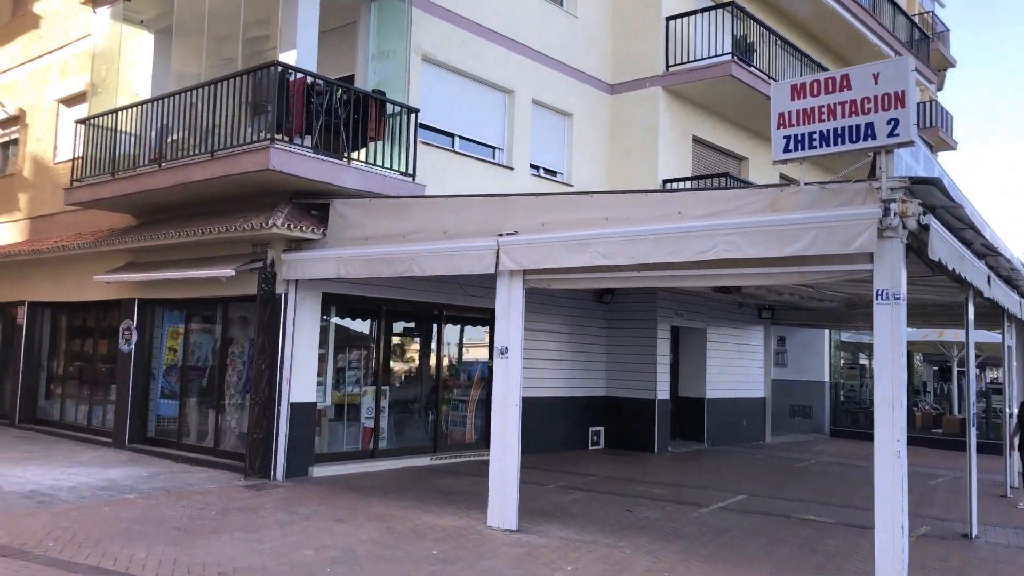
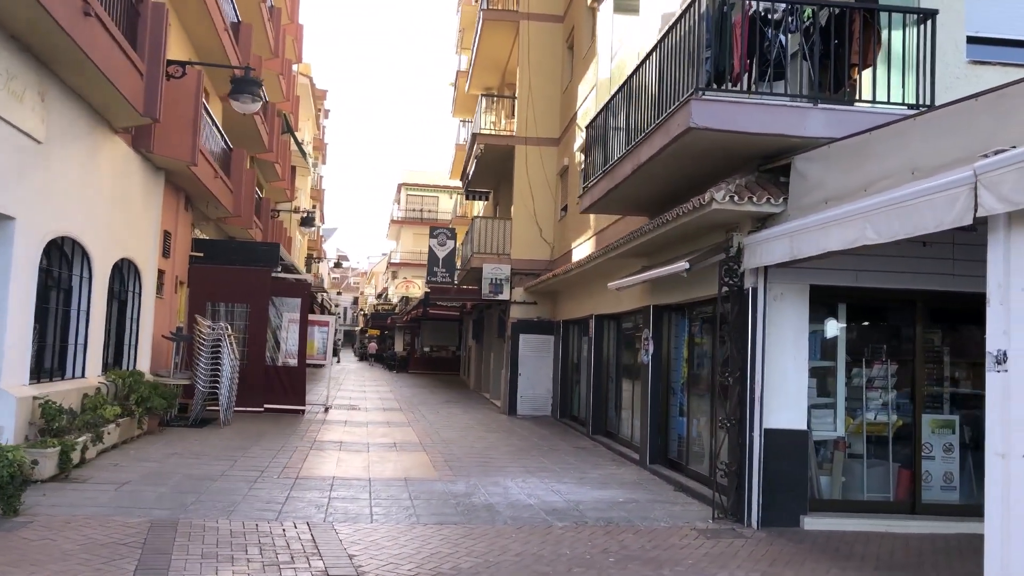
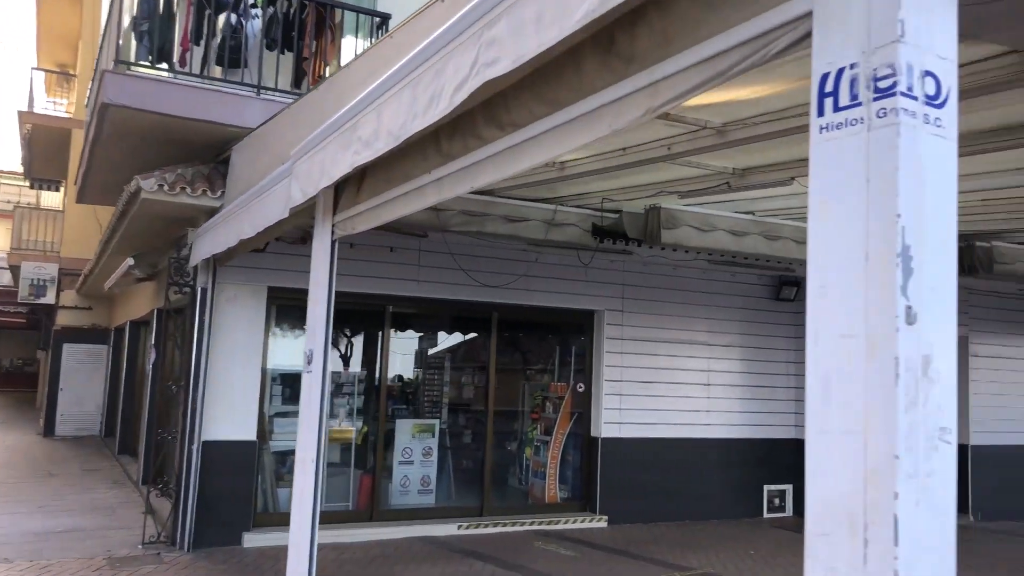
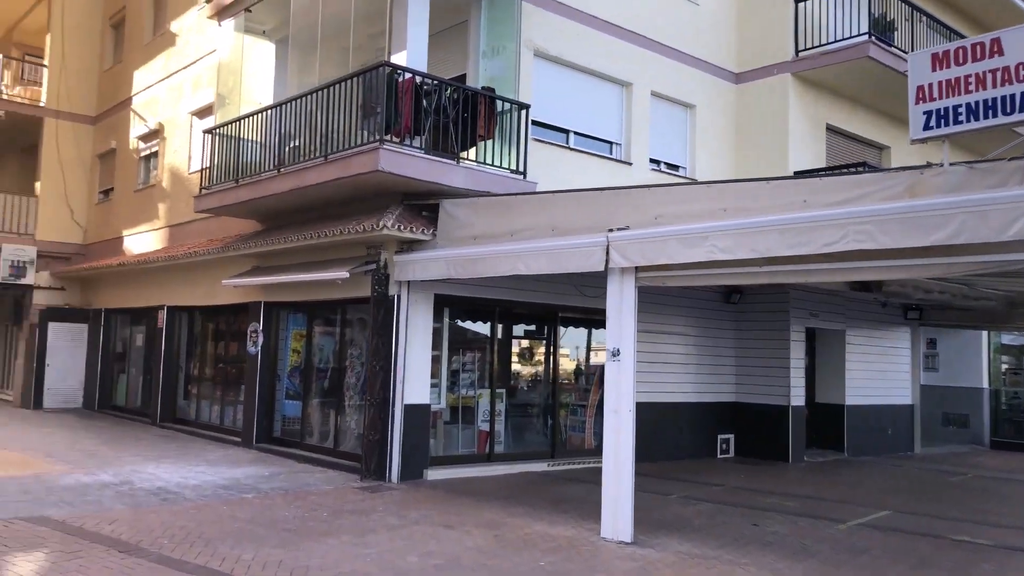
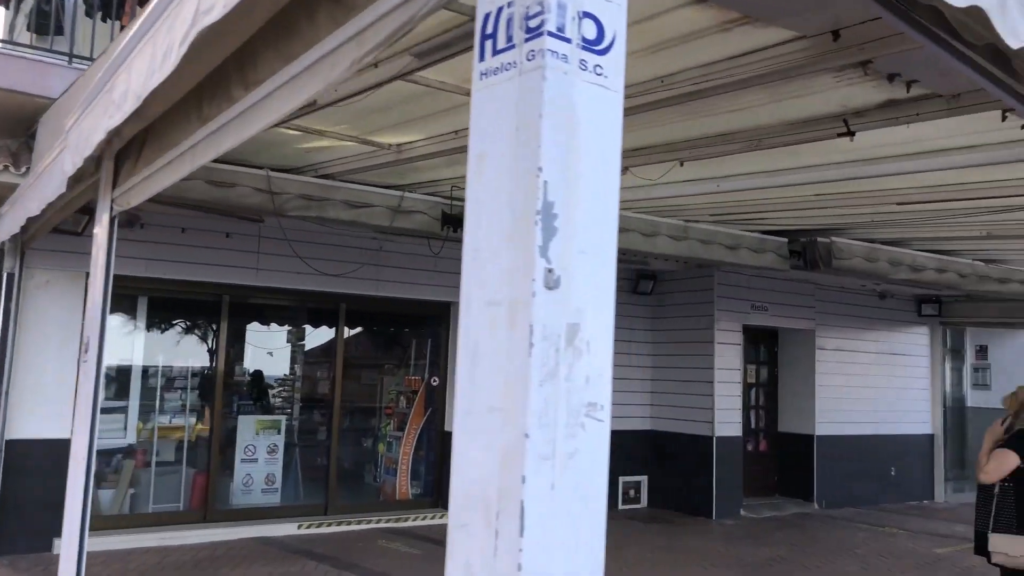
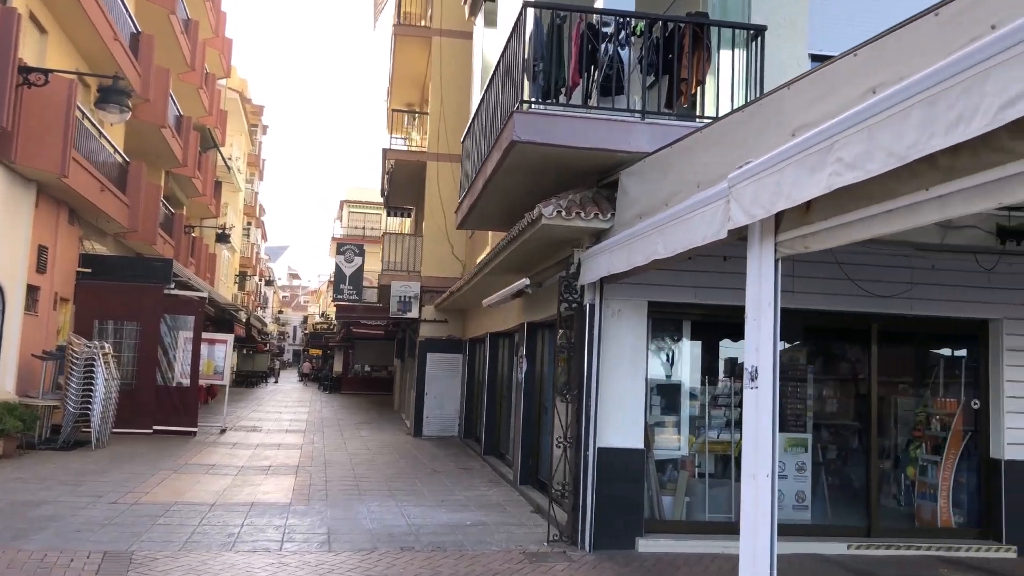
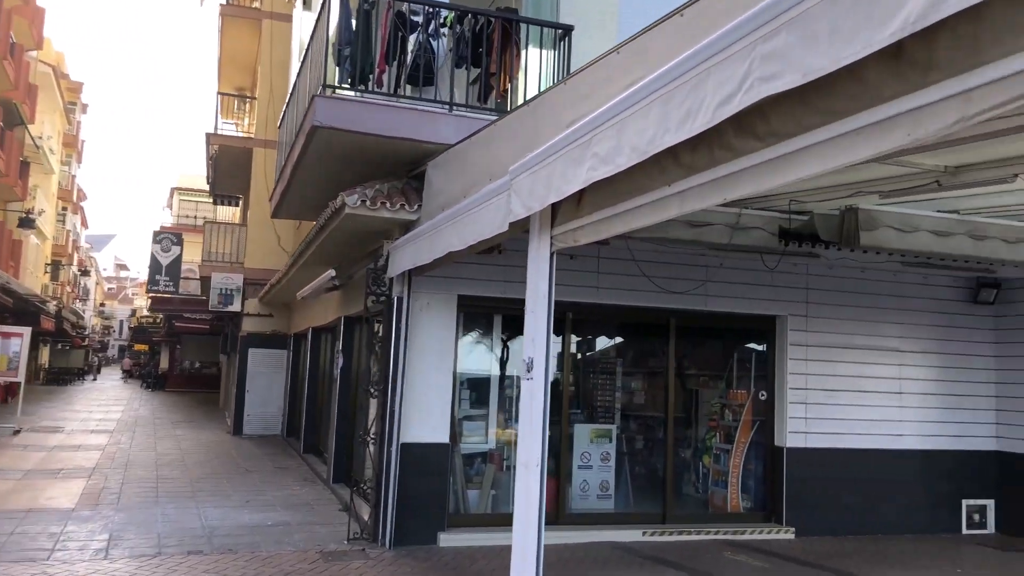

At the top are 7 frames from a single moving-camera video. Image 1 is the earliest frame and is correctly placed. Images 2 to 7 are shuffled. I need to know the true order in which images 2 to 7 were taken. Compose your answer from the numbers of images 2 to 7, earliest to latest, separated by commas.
4, 2, 6, 7, 3, 5
